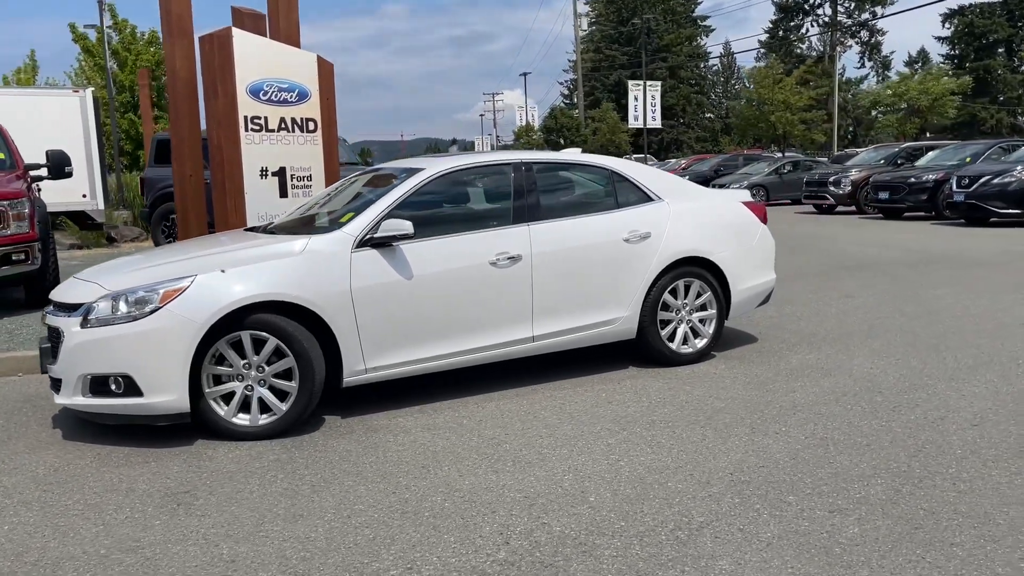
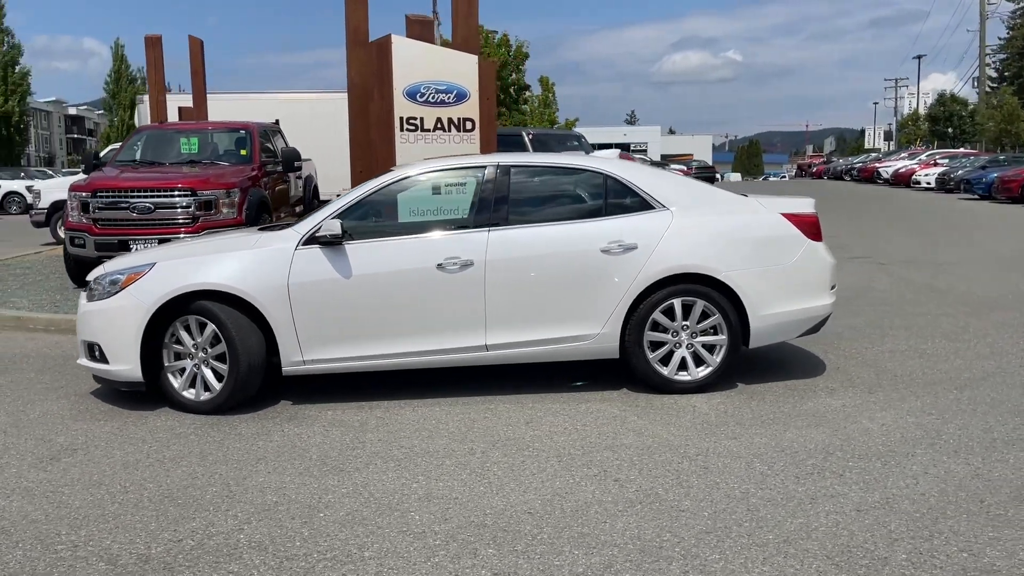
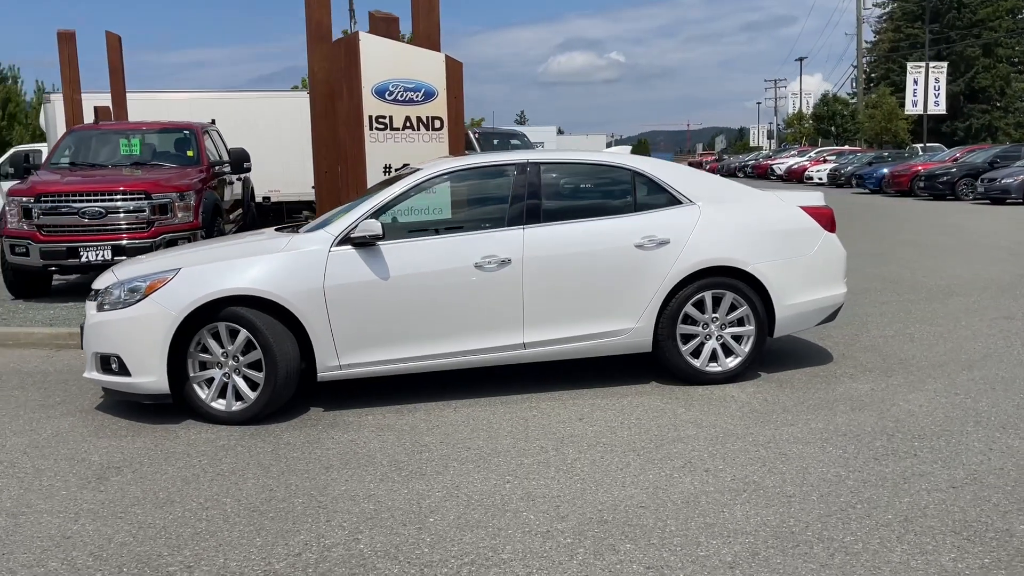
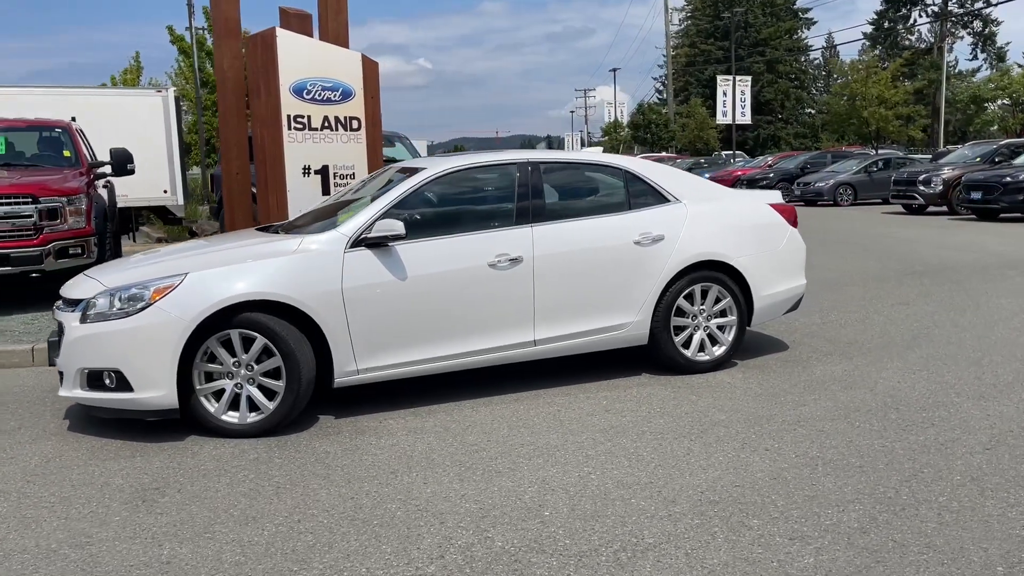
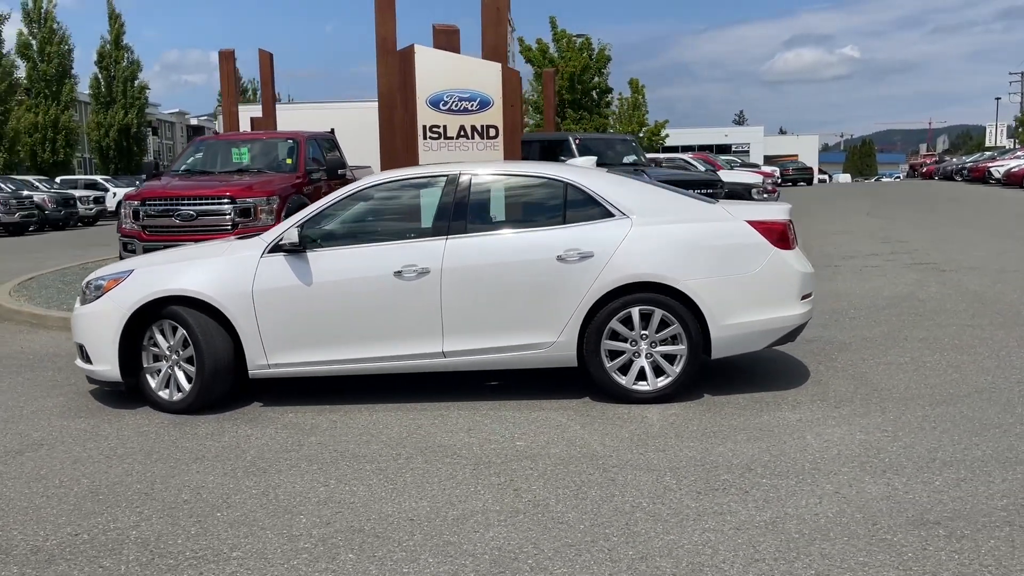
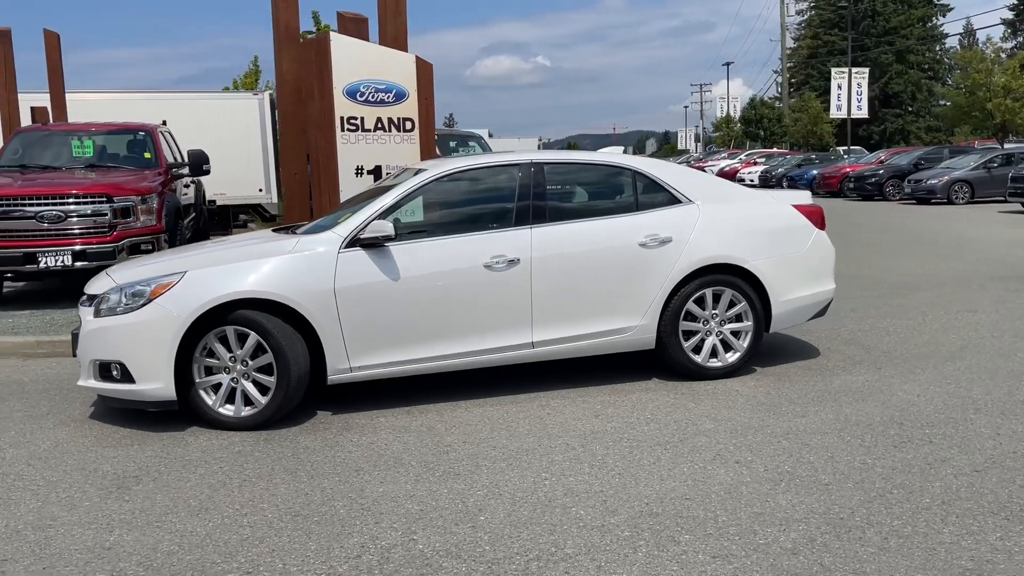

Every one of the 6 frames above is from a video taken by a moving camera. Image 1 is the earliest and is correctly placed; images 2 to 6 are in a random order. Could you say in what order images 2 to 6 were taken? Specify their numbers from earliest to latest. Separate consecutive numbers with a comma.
4, 6, 3, 2, 5
